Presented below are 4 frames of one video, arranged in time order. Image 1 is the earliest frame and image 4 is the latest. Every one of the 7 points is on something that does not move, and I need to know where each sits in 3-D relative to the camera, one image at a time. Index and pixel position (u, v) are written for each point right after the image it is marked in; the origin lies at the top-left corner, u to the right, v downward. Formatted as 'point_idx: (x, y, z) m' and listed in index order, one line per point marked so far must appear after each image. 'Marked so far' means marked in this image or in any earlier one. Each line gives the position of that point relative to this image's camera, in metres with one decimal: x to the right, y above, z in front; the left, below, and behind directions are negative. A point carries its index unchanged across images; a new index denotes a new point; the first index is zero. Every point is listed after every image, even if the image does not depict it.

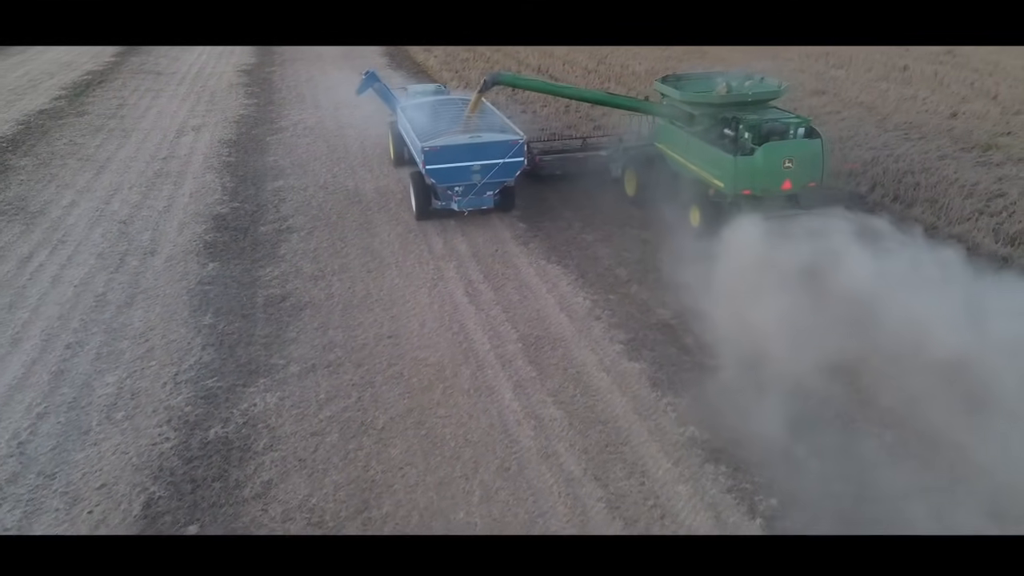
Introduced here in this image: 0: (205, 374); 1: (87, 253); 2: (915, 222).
0: (-2.9, -0.8, +7.2) m
1: (-5.6, +0.5, +10.0) m
2: (+5.5, +0.9, +10.3) m
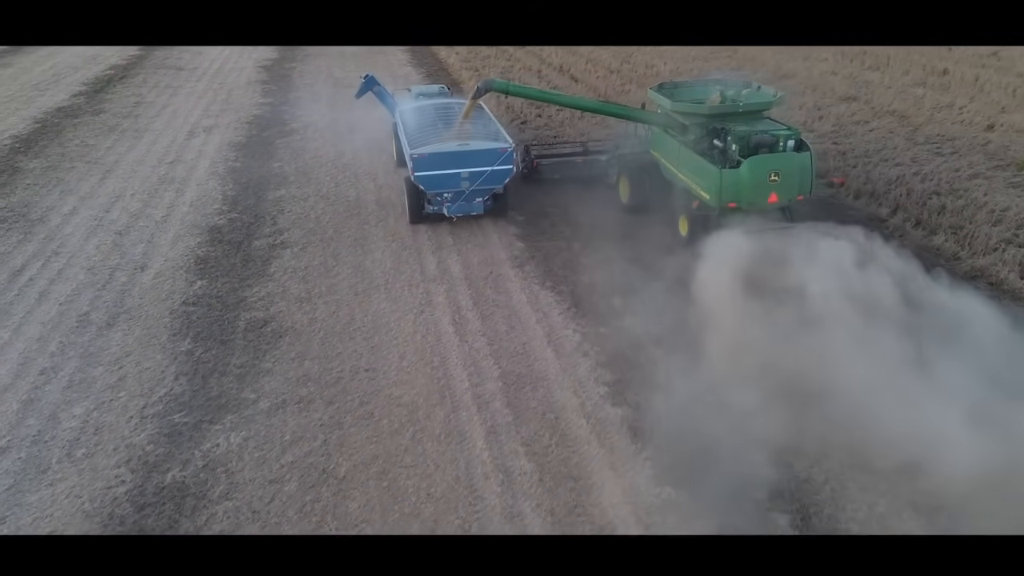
0: (-3.2, -1.1, +7.0) m
1: (-5.7, +0.3, +9.9) m
2: (+5.5, +0.5, +9.7) m
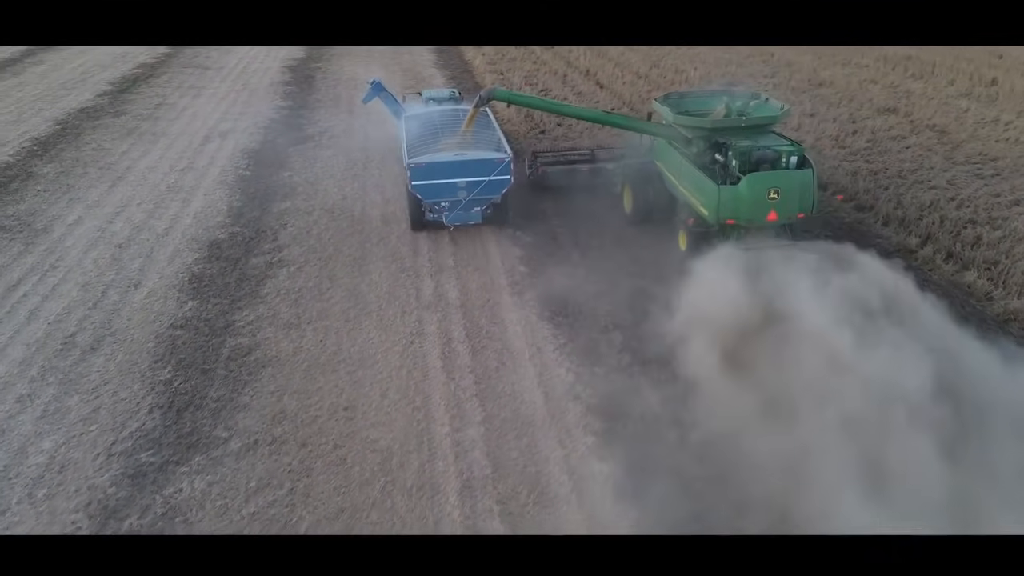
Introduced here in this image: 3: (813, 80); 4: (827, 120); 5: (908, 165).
0: (-3.3, -1.4, +6.8) m
1: (-5.7, +0.1, +9.7) m
2: (+5.5, 0.0, +9.0) m
3: (+7.7, +5.3, +19.1) m
4: (+6.6, +3.5, +15.7) m
5: (+6.9, +2.1, +13.0) m
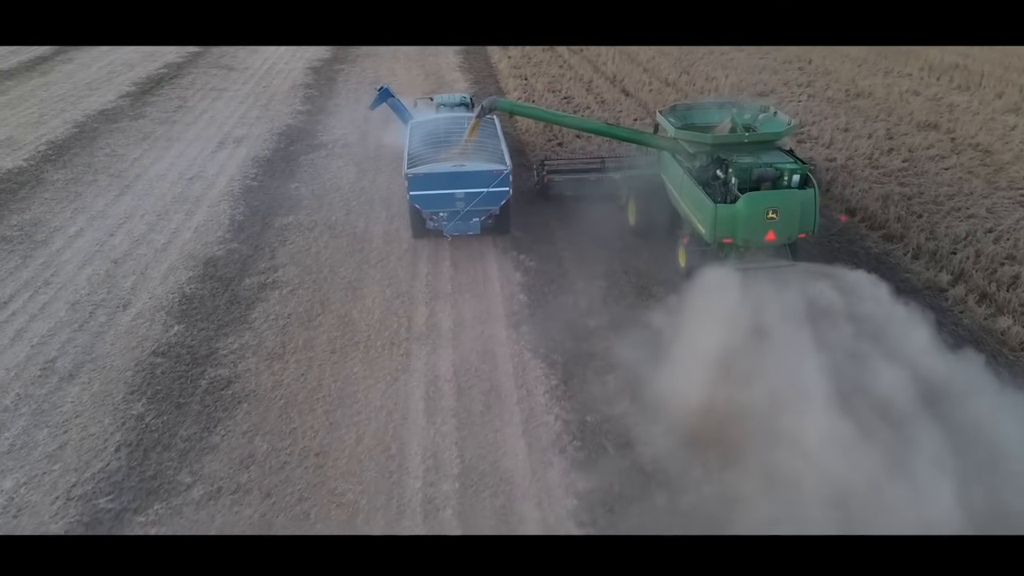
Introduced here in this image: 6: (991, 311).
0: (-3.5, -1.7, +6.5) m
1: (-5.7, -0.2, +9.6) m
2: (+5.4, -0.6, +8.3) m
3: (+8.2, +4.8, +18.2) m
4: (+6.9, +3.0, +14.9) m
5: (+7.0, +1.6, +12.2) m
6: (+5.6, -0.3, +8.8) m
